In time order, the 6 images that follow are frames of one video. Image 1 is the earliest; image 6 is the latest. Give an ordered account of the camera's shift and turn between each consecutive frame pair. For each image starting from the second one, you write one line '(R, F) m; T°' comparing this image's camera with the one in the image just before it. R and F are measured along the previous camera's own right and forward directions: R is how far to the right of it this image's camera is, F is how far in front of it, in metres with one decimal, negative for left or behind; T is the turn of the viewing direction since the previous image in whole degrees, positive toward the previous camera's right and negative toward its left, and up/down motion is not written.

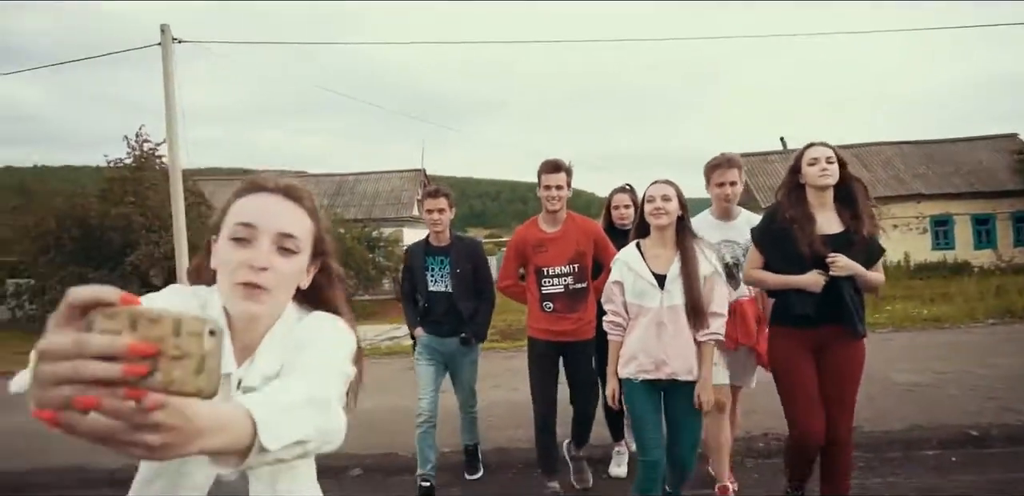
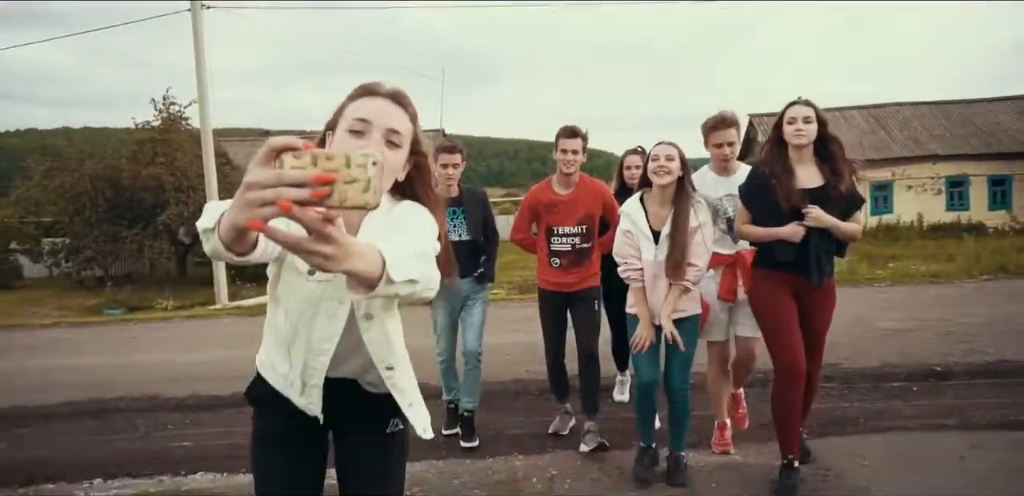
(0.0, -0.6) m; -1°
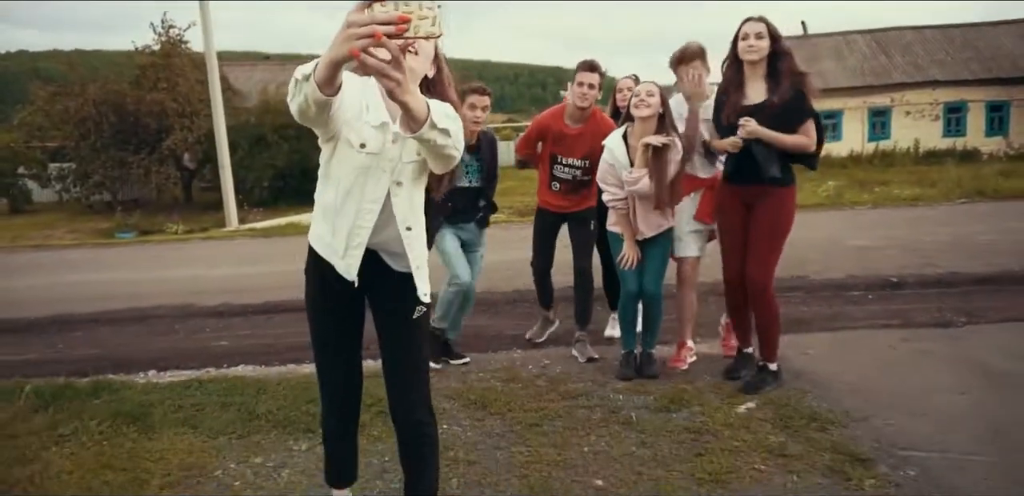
(0.0, -0.5) m; 0°
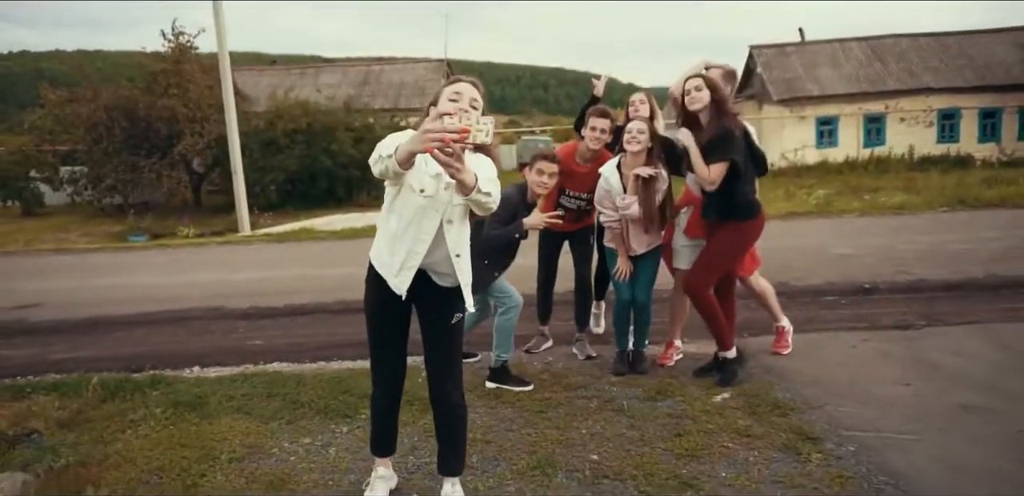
(0.0, -0.6) m; 0°
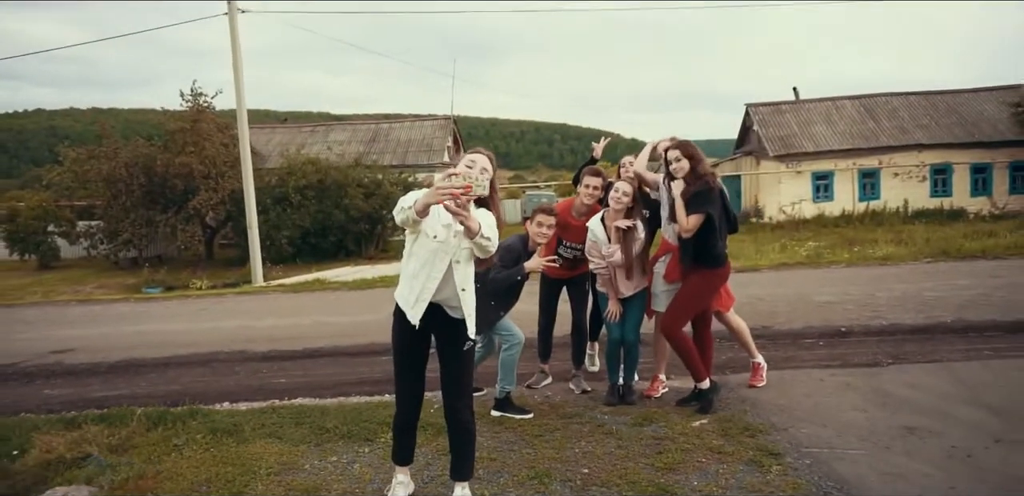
(0.0, -0.6) m; 0°
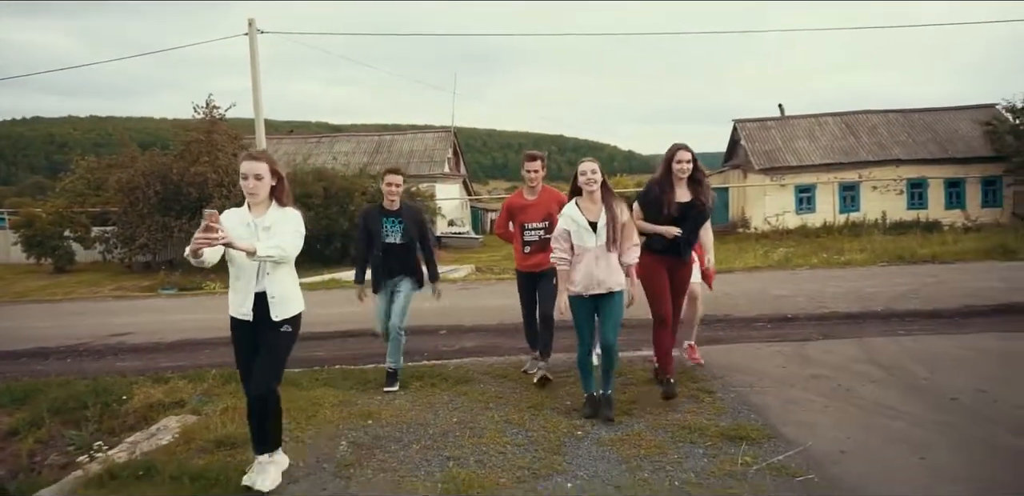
(-0.1, -1.4) m; 0°
